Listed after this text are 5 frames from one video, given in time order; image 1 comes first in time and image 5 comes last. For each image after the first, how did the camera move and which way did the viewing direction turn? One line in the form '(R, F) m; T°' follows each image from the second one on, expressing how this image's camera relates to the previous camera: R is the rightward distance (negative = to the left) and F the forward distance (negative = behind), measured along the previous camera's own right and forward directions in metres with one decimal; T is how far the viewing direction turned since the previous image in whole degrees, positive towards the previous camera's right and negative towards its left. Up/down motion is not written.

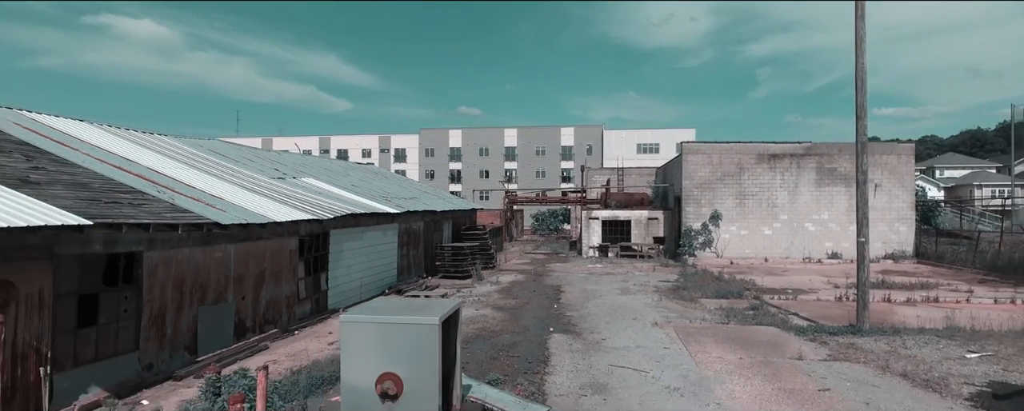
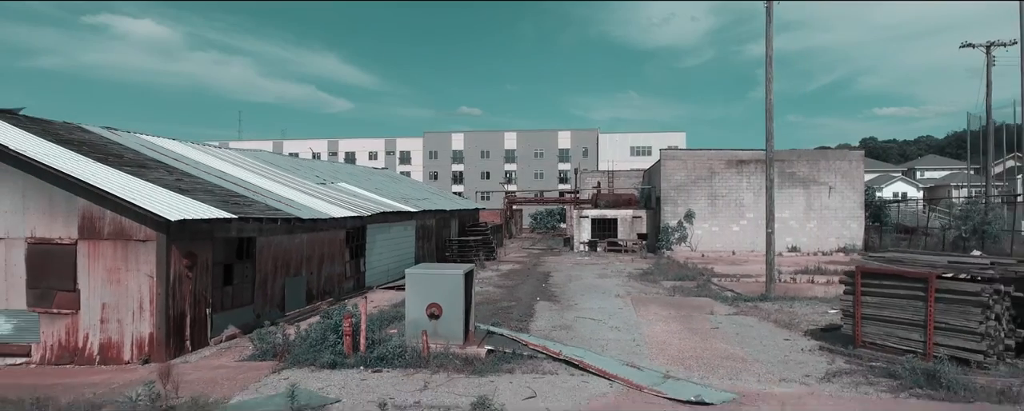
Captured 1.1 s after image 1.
(+0.1, -3.8) m; 0°
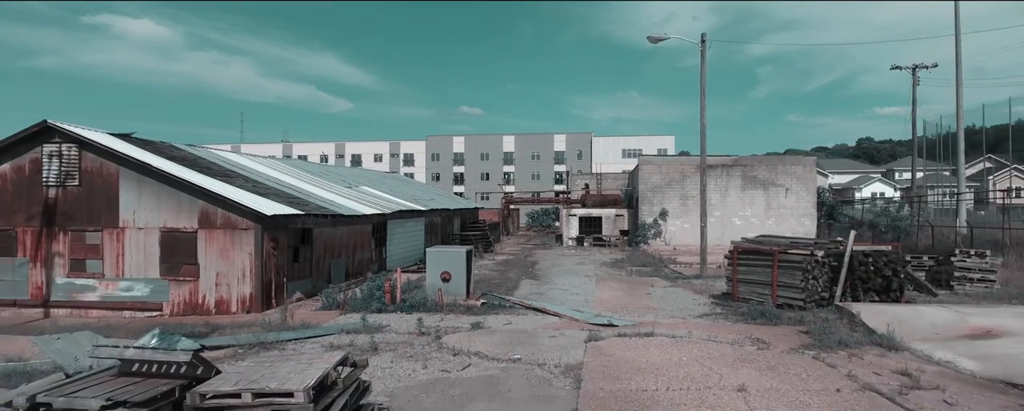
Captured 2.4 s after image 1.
(+0.3, -4.3) m; 0°
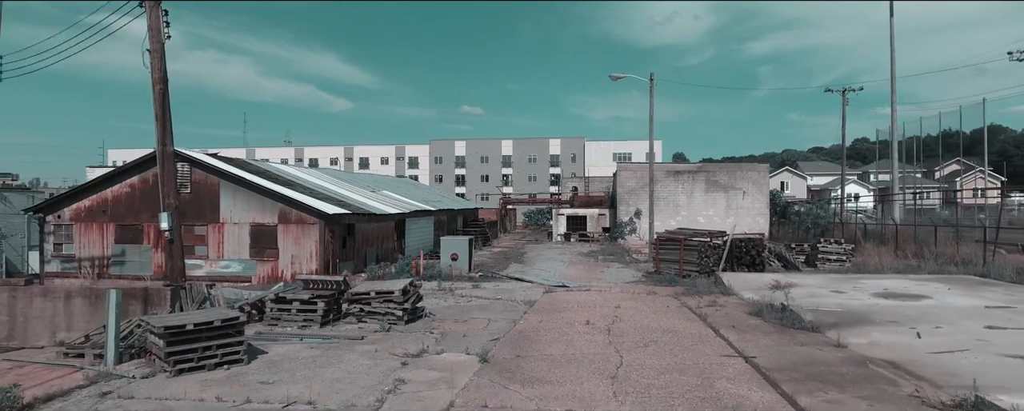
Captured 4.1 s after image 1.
(+0.4, -5.7) m; 0°
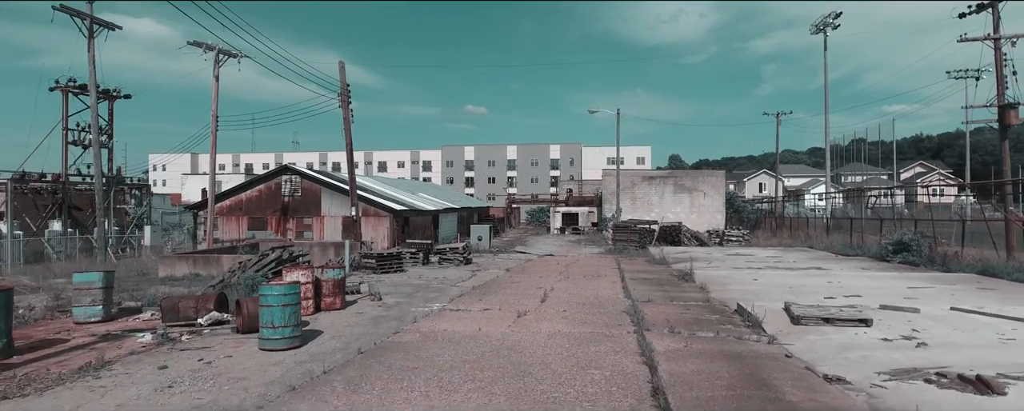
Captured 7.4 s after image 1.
(-0.1, -9.7) m; 0°
